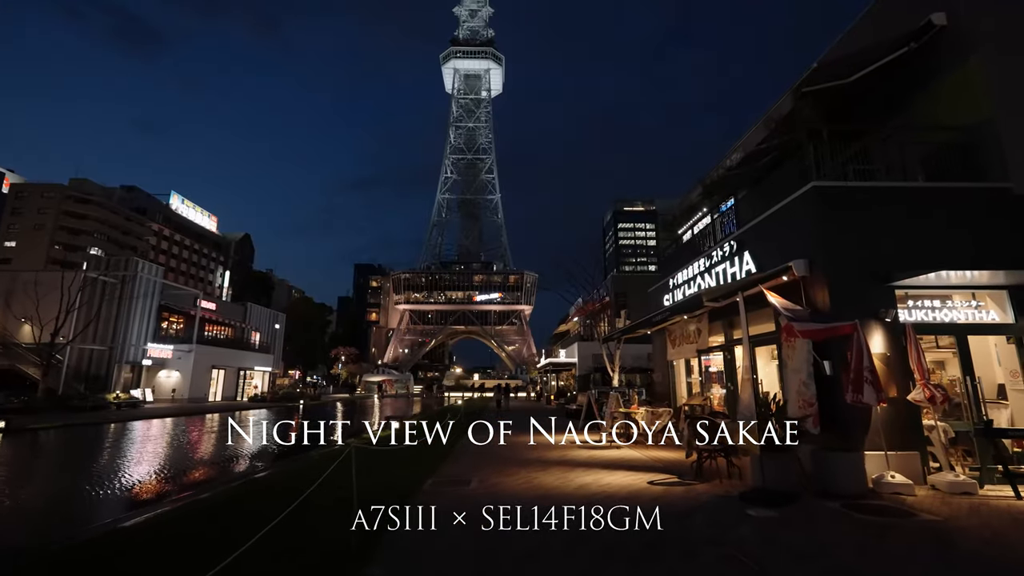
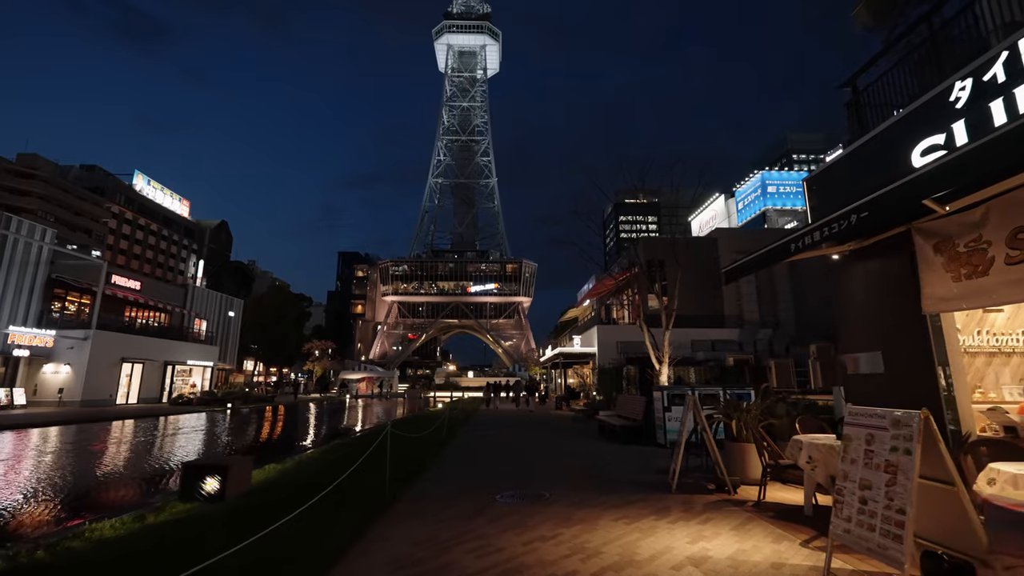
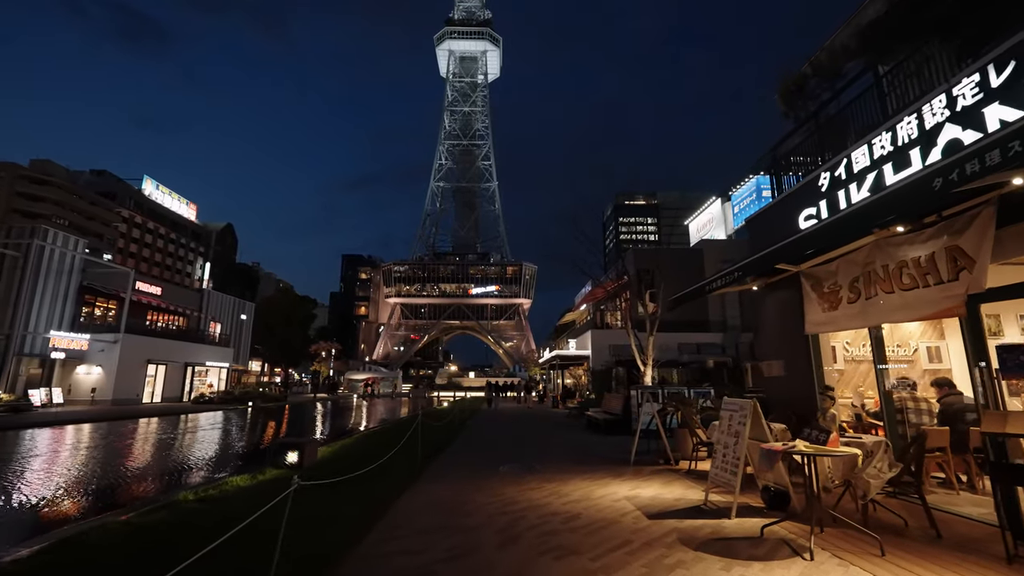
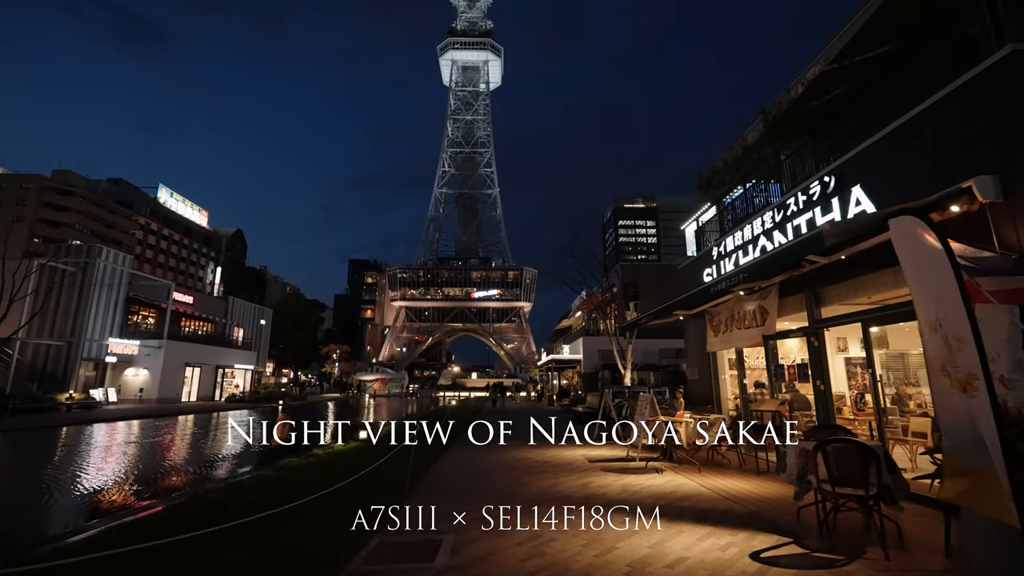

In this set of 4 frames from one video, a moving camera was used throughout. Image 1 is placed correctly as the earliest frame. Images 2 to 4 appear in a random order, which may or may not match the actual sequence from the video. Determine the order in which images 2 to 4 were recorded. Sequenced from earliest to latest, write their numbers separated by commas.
4, 3, 2
